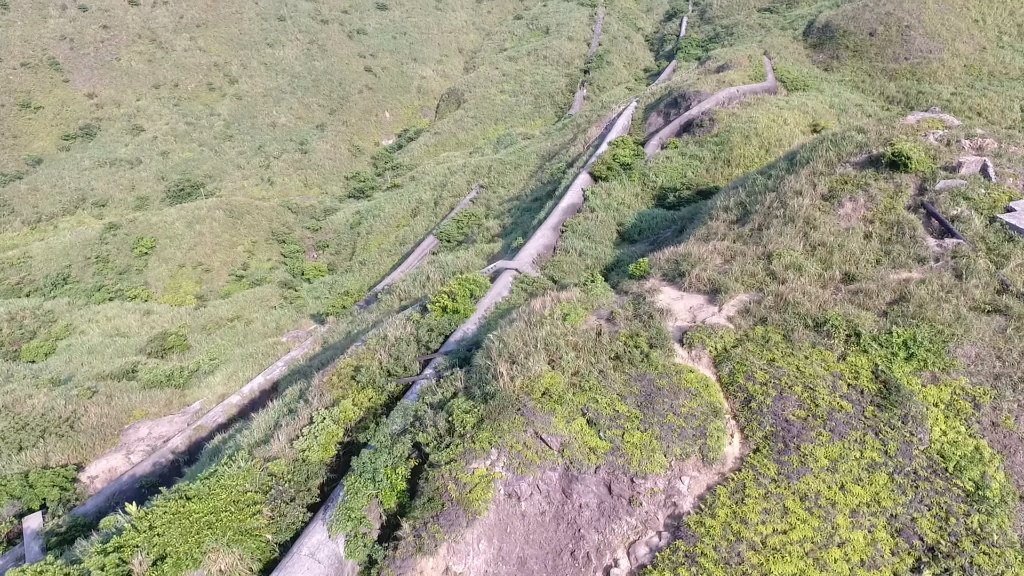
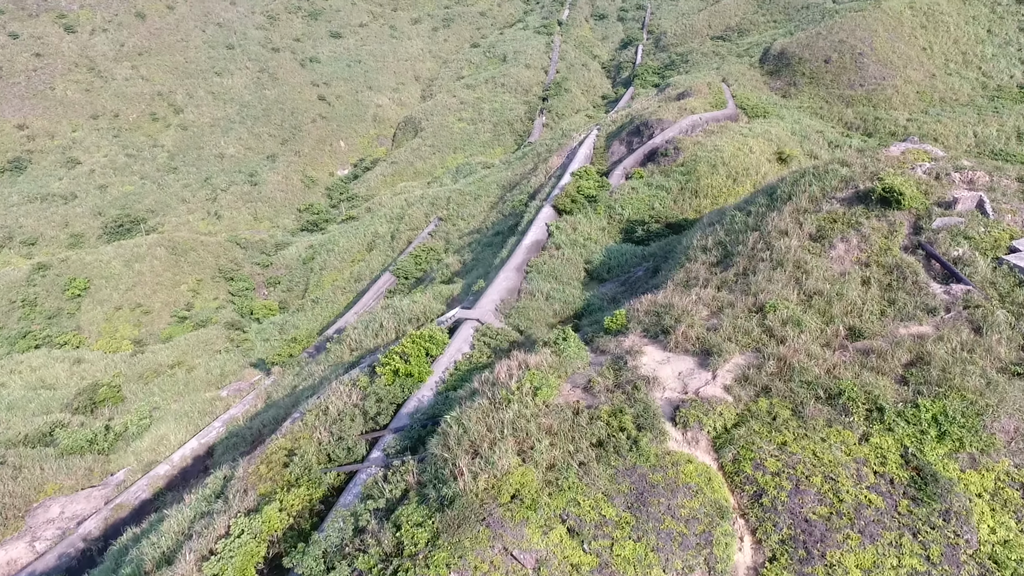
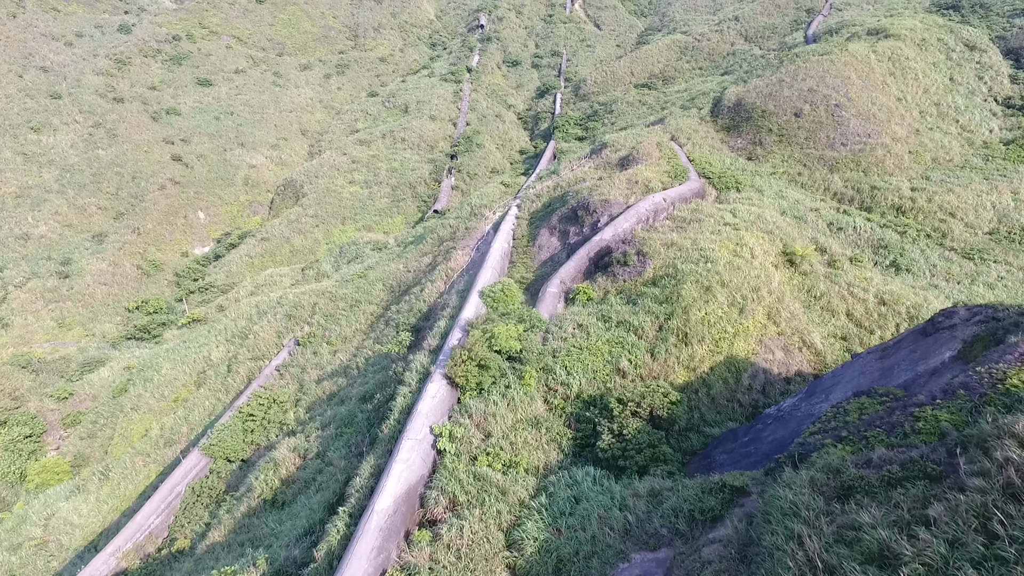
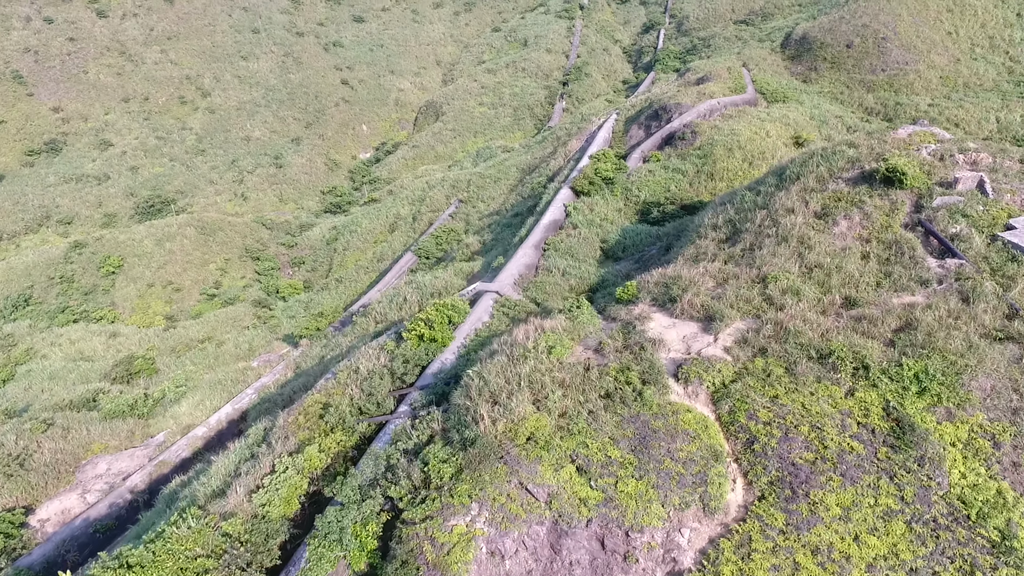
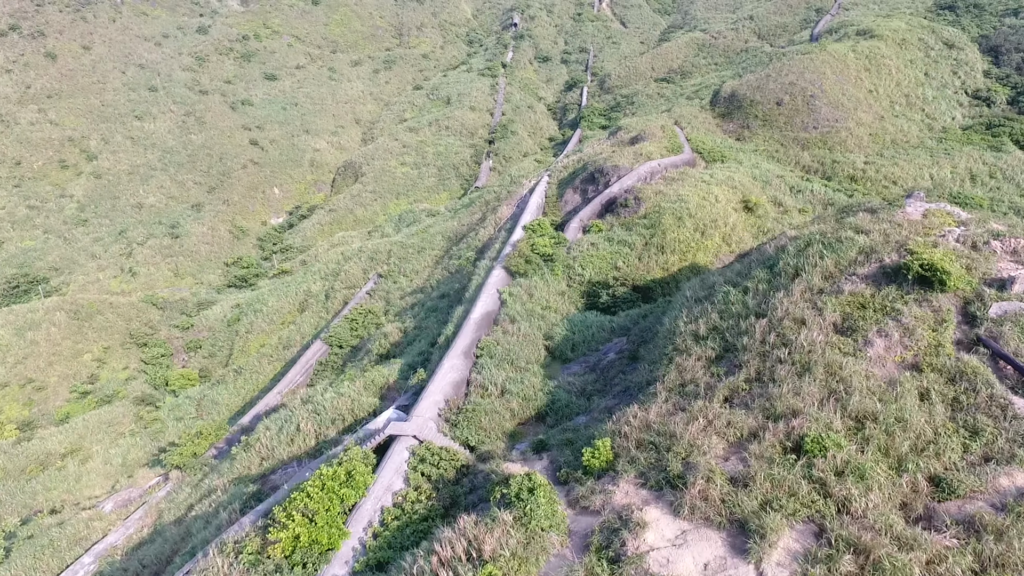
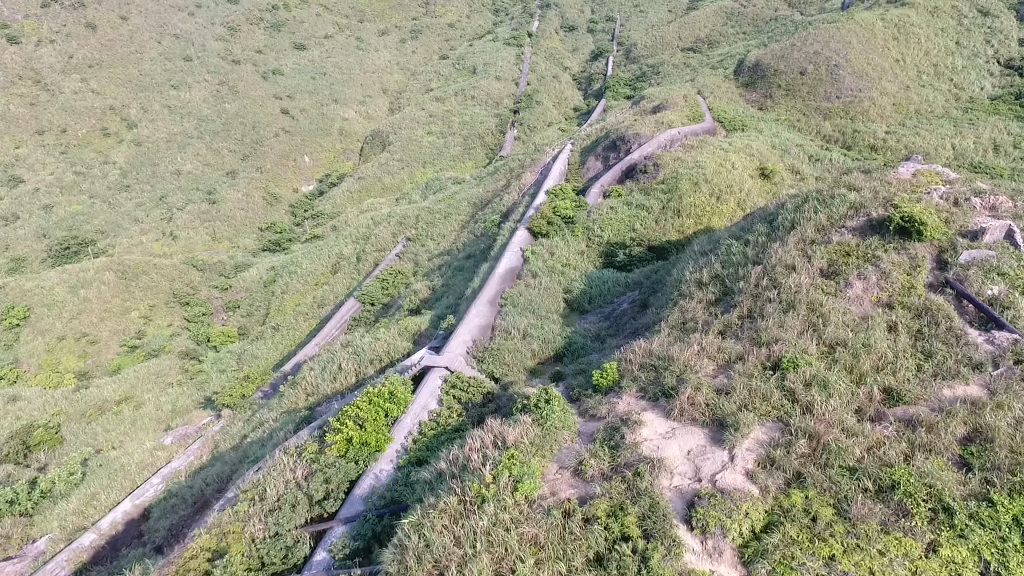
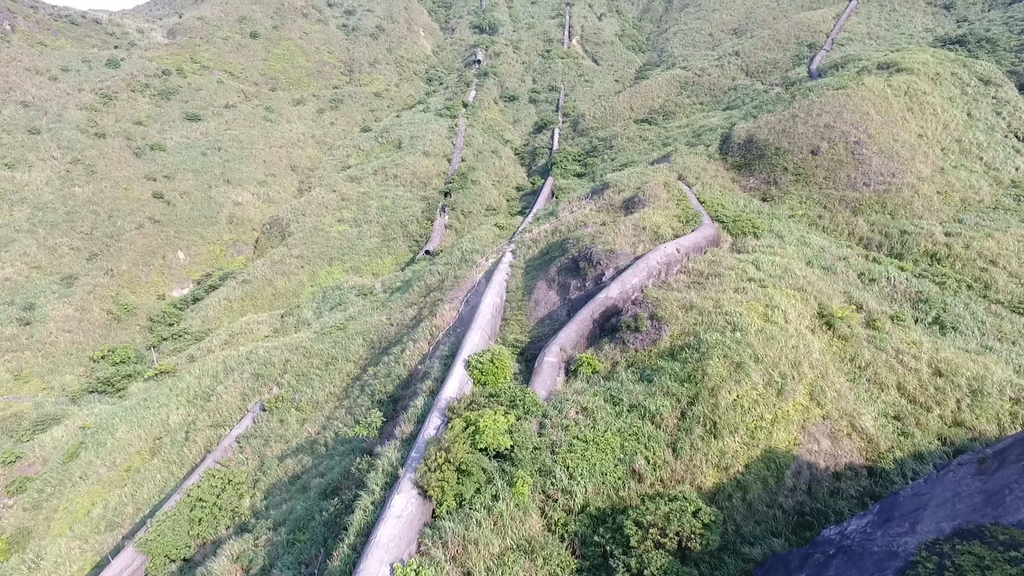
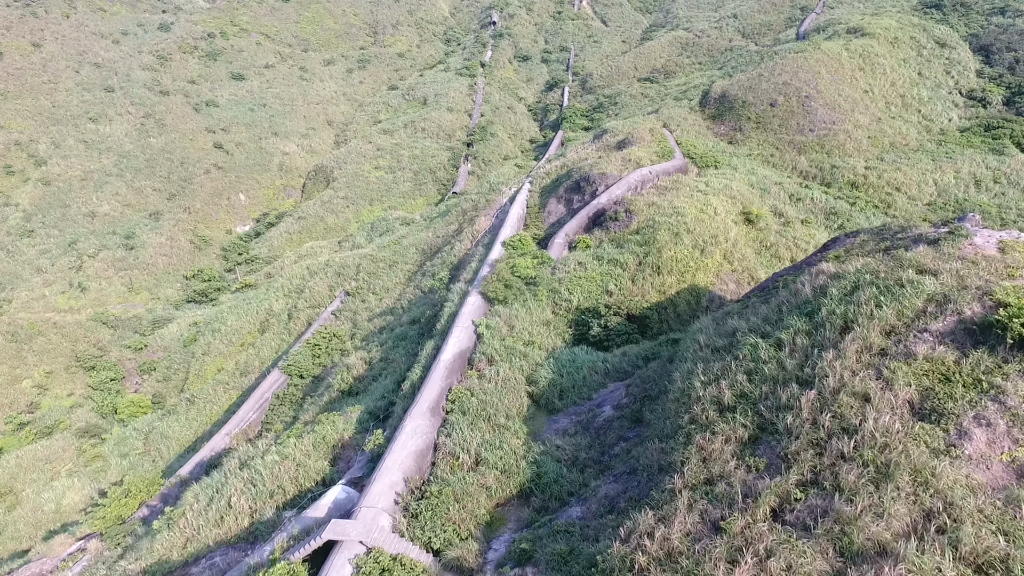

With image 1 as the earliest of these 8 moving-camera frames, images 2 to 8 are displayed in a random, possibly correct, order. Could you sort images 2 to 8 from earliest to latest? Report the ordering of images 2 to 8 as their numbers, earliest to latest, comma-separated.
4, 2, 6, 5, 8, 3, 7
